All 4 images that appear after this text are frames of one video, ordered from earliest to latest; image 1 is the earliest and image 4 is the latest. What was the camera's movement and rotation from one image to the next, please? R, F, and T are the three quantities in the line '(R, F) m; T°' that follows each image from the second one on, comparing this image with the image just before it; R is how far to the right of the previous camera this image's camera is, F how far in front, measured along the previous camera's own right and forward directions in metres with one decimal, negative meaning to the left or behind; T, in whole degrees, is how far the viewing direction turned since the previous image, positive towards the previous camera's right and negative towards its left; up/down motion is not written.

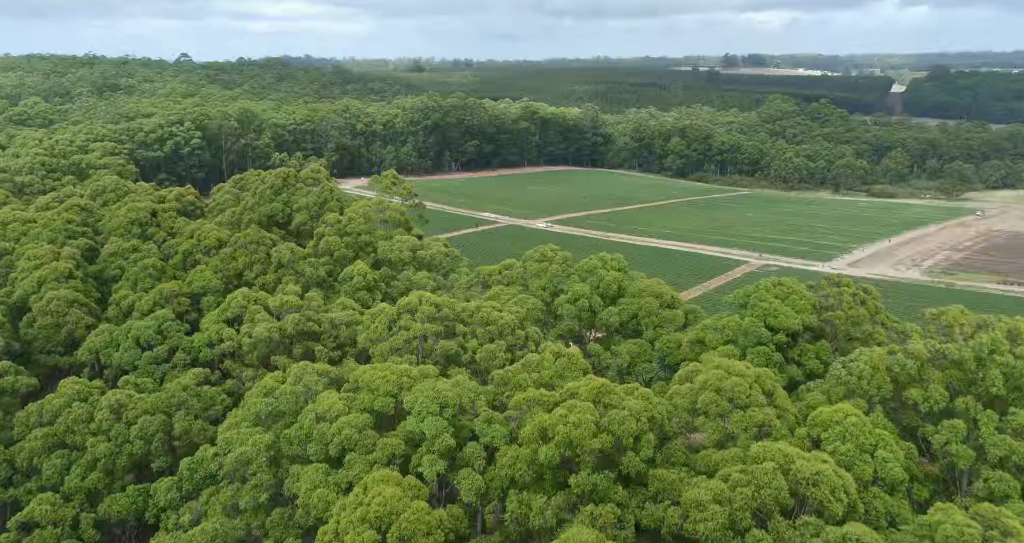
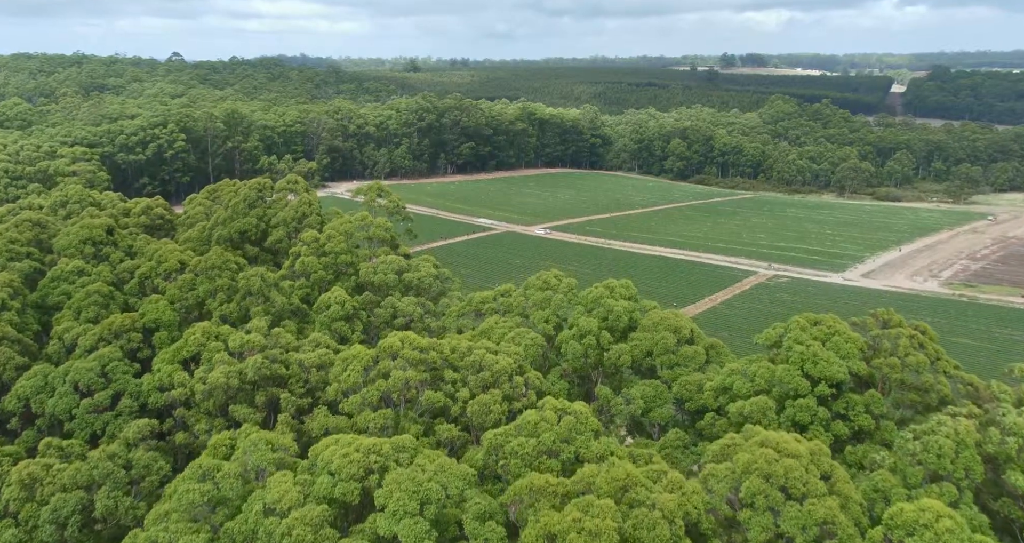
(0.0, +3.9) m; 0°
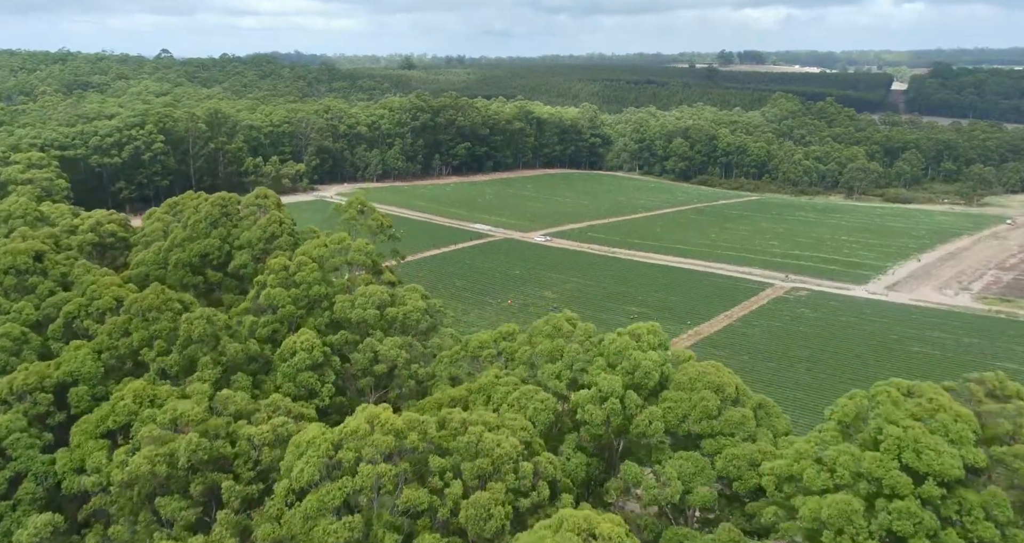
(-0.2, +5.2) m; 0°
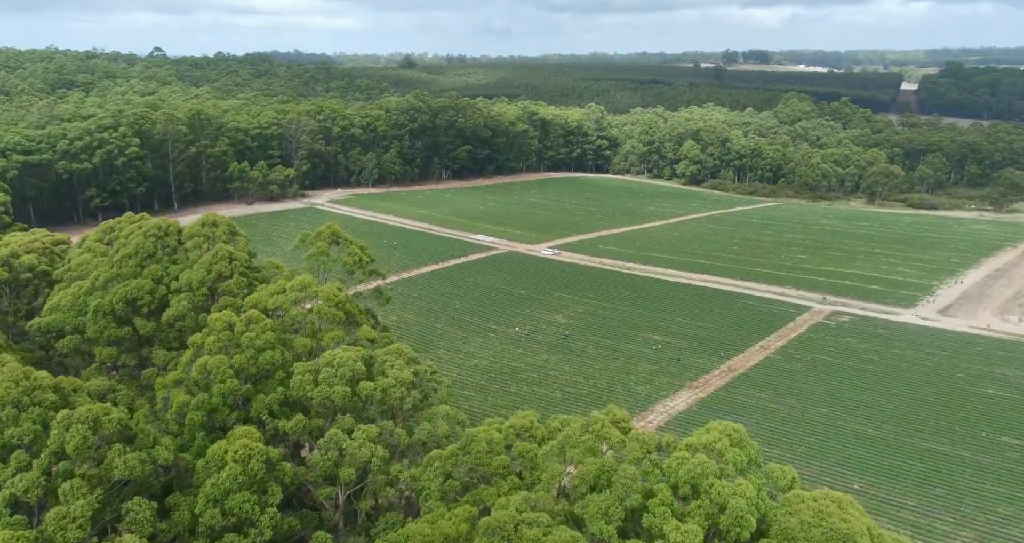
(-0.4, +7.5) m; 0°
